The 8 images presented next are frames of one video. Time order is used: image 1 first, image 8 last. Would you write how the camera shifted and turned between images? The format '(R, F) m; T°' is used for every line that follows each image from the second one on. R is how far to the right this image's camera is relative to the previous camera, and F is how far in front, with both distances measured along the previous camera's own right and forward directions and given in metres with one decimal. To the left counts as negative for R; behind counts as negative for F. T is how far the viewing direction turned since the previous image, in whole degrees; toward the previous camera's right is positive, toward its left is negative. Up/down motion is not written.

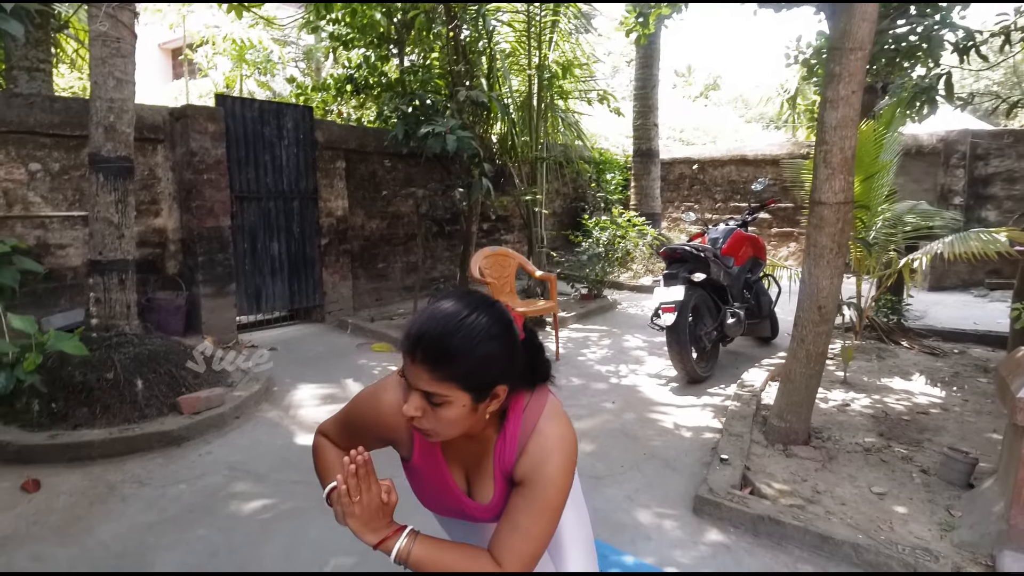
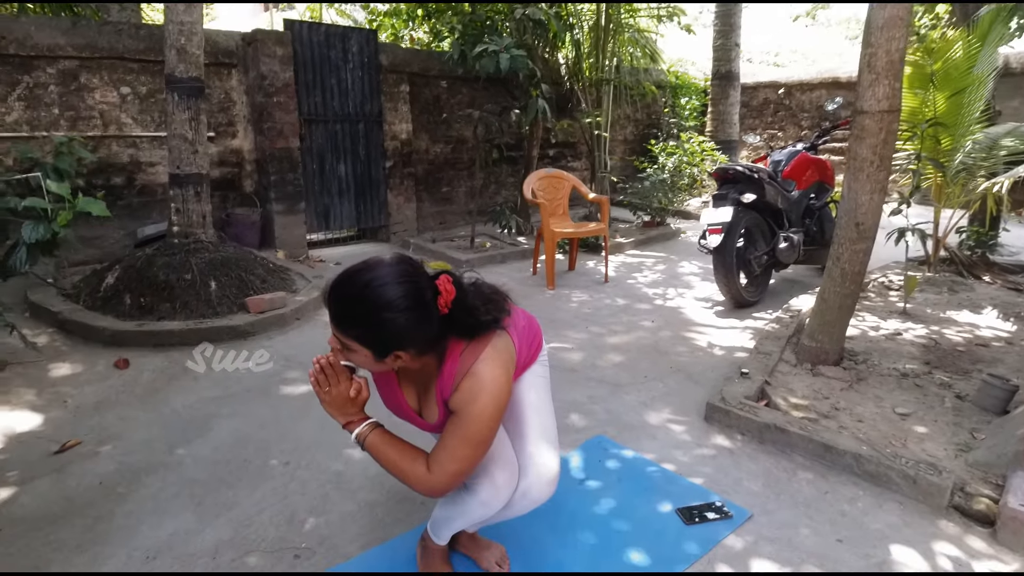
(+0.3, -0.1) m; -8°
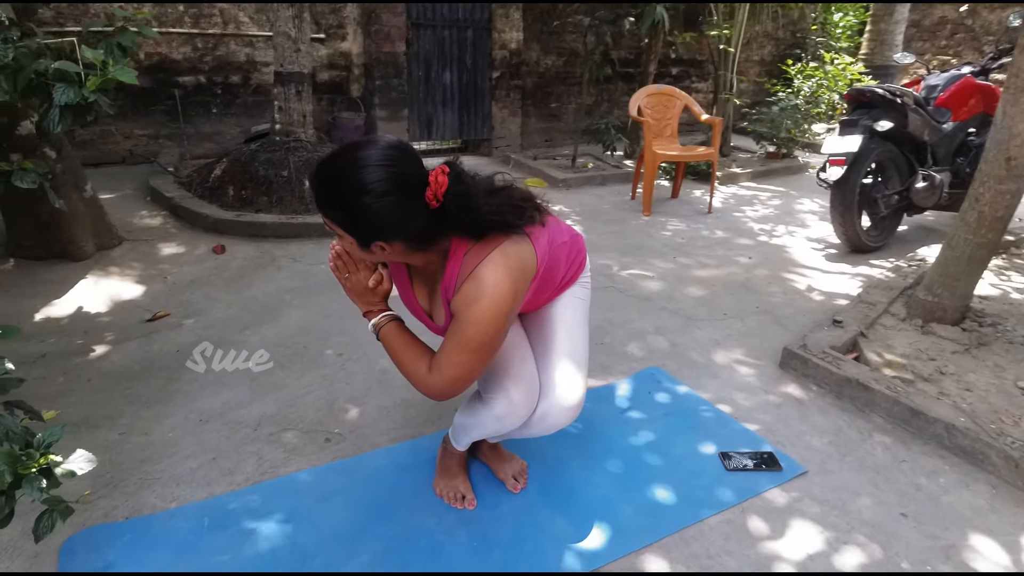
(+0.3, +0.2) m; -11°
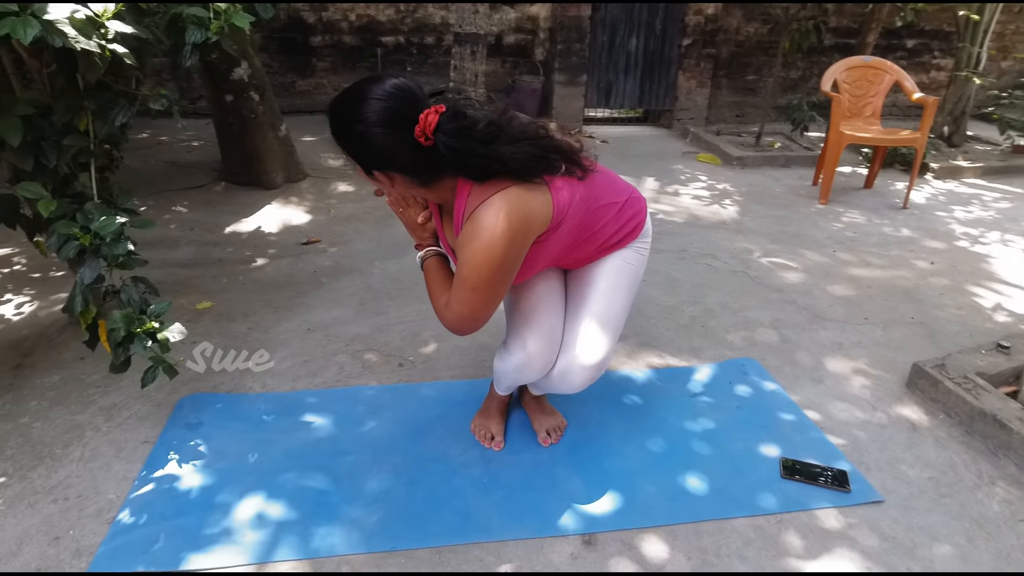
(+0.5, 0.0) m; -18°
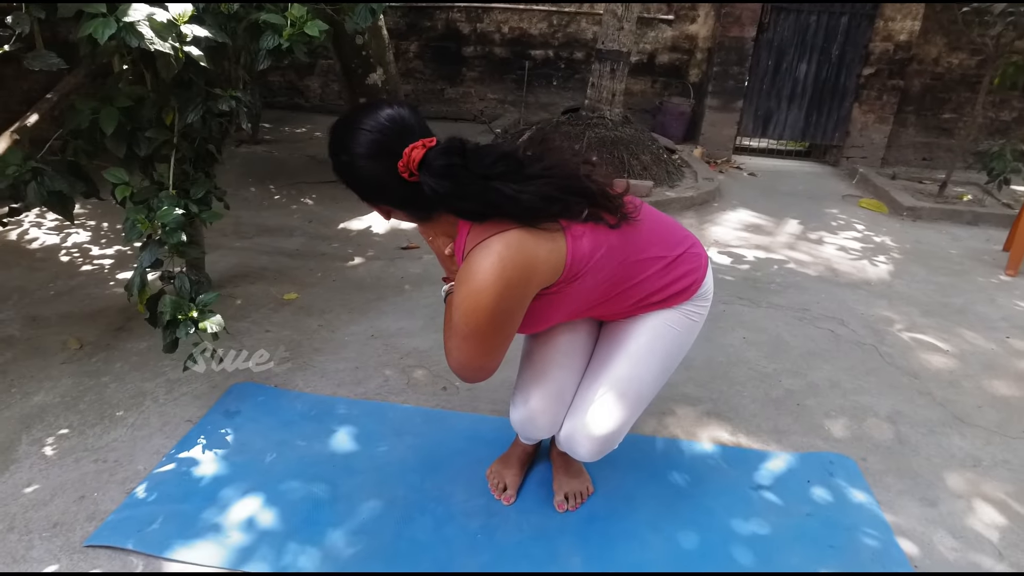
(+0.3, +0.2) m; -14°
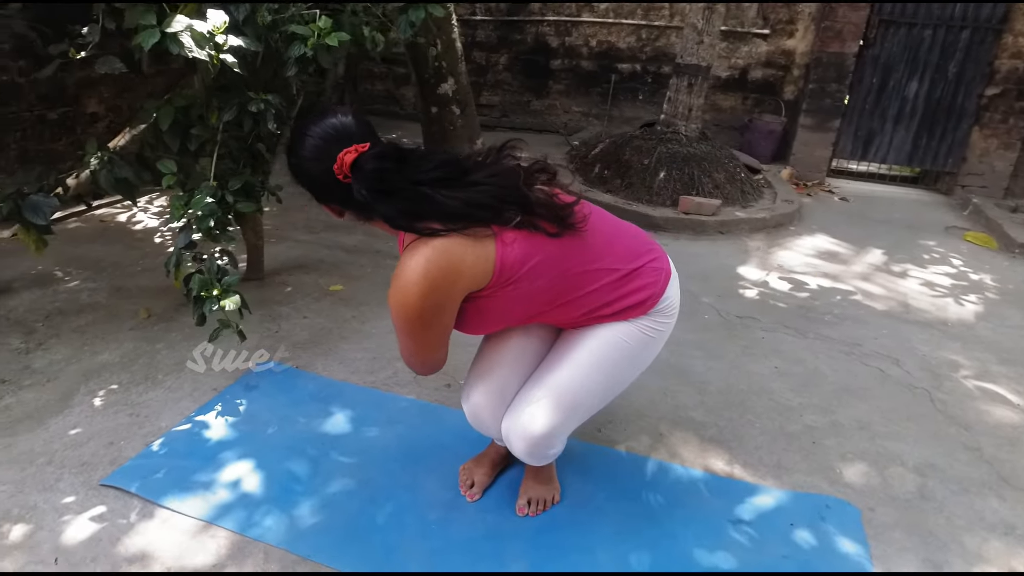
(+0.4, 0.0) m; -10°
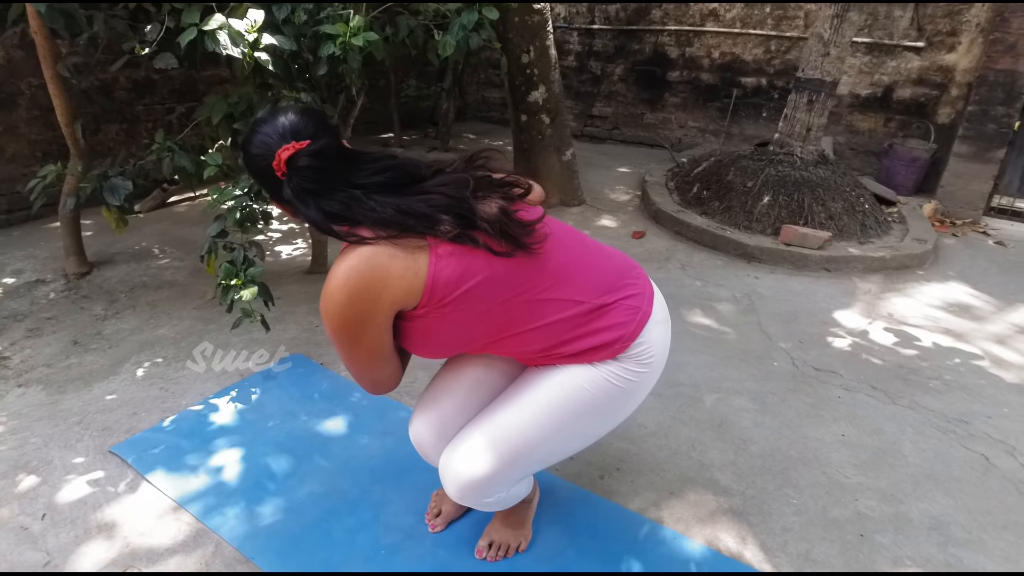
(+0.4, +0.2) m; -13°
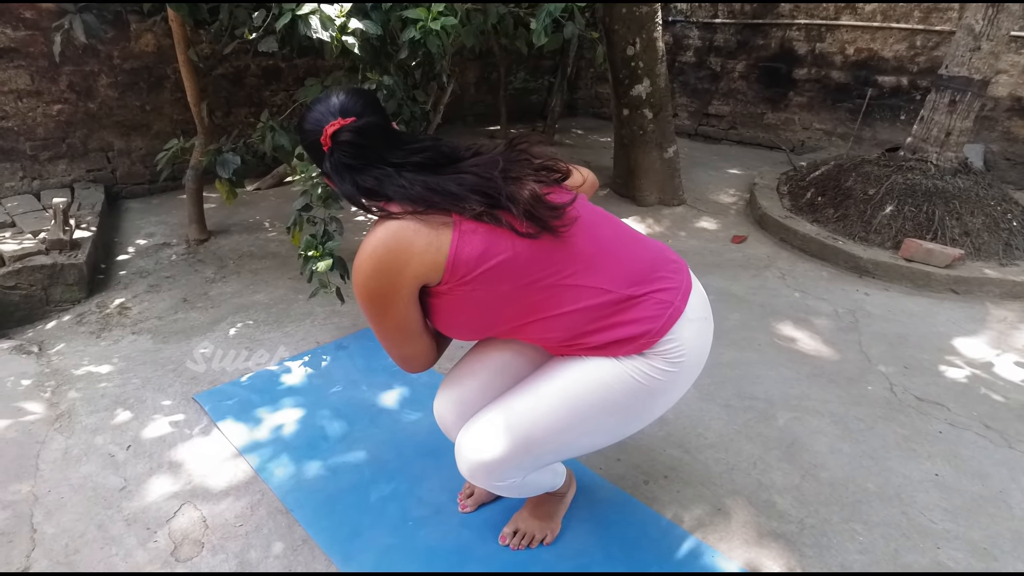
(+0.2, 0.0) m; -11°
